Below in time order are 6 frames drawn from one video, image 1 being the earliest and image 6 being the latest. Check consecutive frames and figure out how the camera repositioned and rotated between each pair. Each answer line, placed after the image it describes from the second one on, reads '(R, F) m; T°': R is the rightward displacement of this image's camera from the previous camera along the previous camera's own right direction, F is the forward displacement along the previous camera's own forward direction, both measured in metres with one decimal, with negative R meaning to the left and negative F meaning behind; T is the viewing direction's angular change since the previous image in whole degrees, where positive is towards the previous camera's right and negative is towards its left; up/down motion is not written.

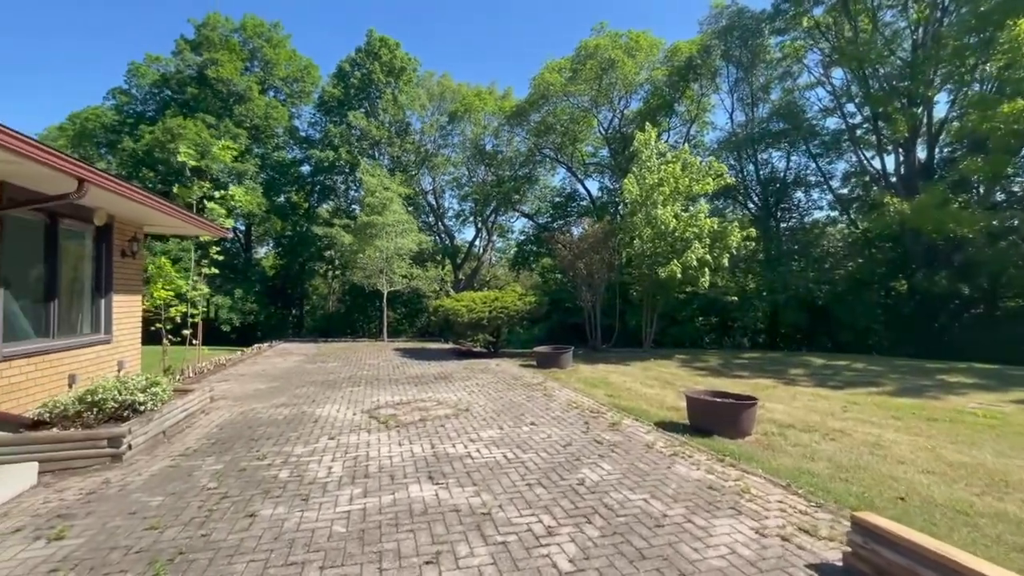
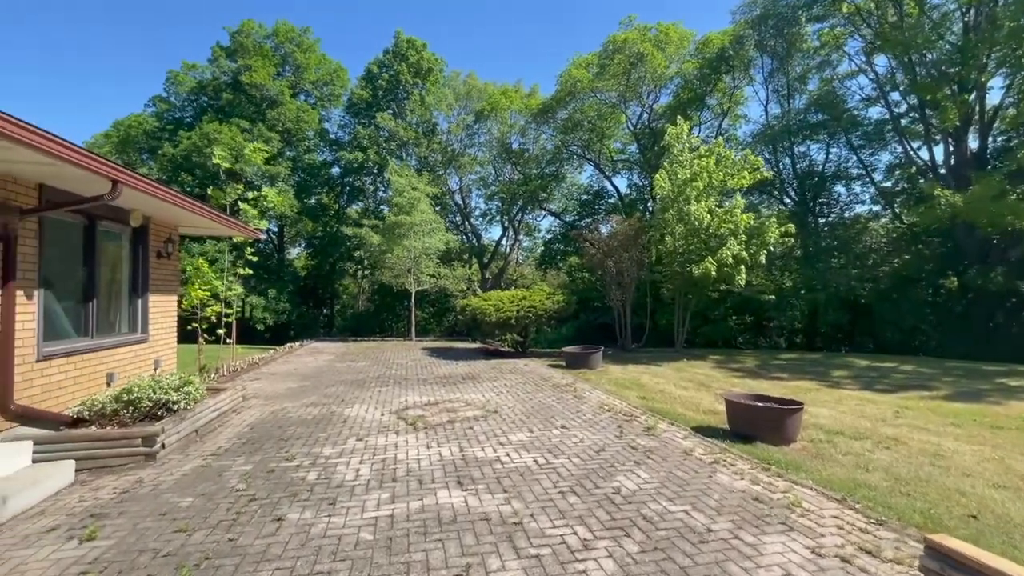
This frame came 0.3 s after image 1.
(0.0, +0.2) m; -3°
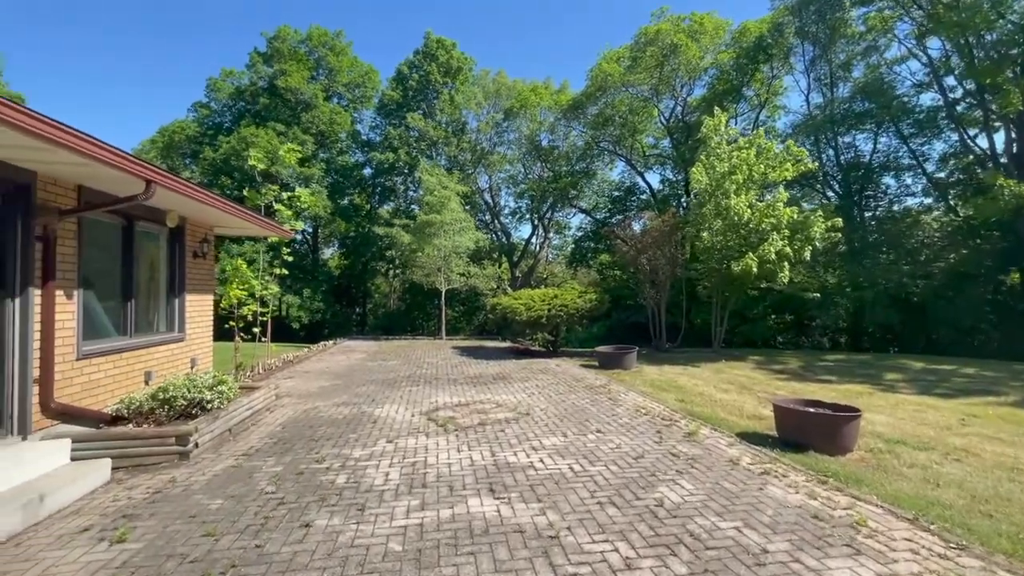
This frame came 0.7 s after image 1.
(0.0, +0.2) m; -4°
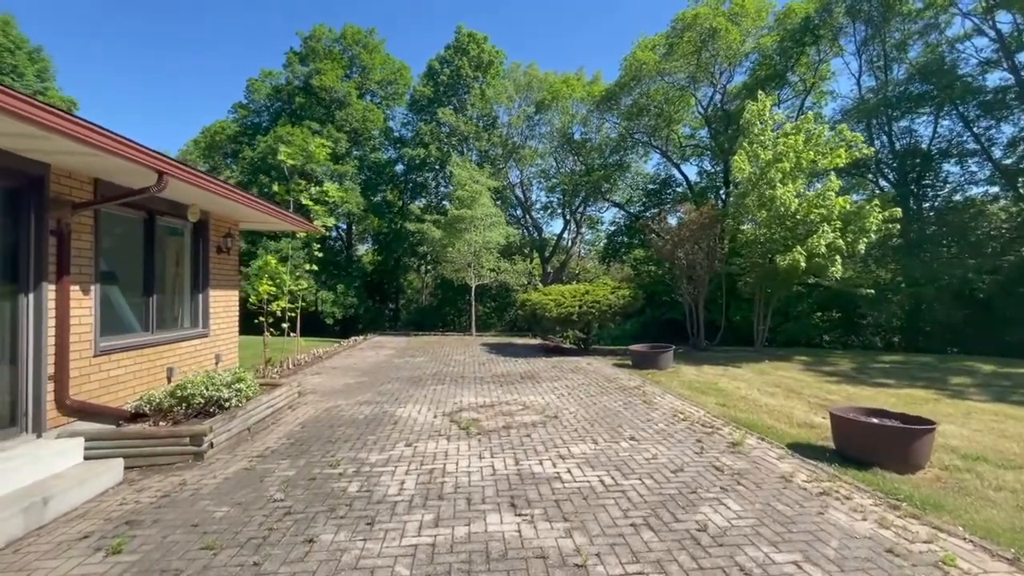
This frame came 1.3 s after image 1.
(+0.1, +0.4) m; -4°
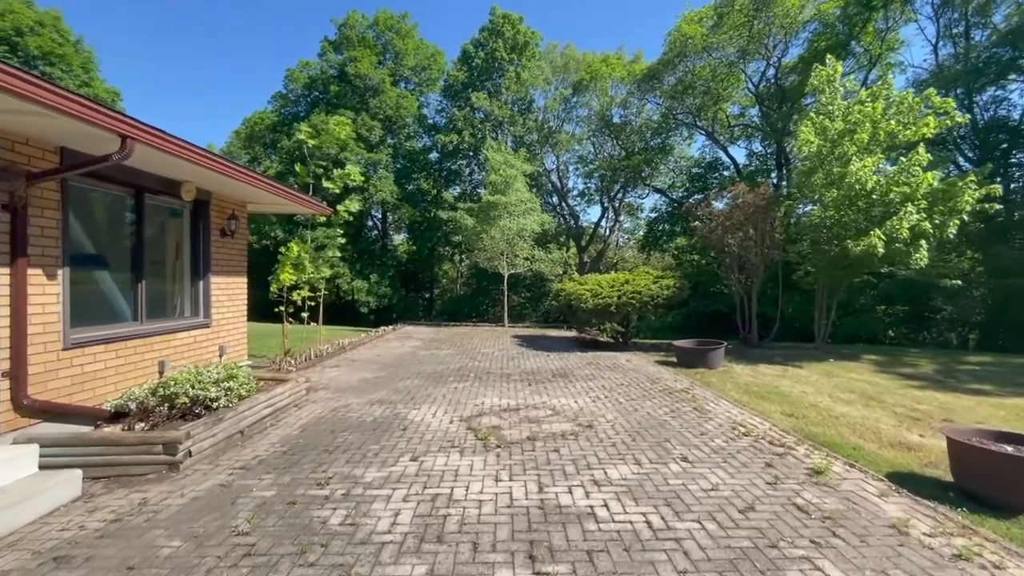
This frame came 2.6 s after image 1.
(+0.1, +0.9) m; -4°
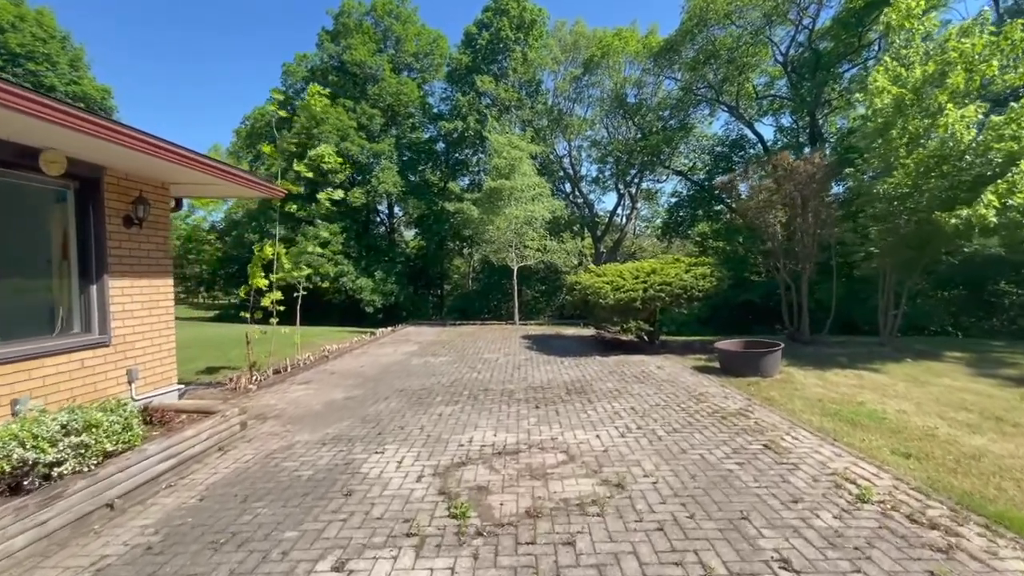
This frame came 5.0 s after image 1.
(+0.2, +1.7) m; -2°
